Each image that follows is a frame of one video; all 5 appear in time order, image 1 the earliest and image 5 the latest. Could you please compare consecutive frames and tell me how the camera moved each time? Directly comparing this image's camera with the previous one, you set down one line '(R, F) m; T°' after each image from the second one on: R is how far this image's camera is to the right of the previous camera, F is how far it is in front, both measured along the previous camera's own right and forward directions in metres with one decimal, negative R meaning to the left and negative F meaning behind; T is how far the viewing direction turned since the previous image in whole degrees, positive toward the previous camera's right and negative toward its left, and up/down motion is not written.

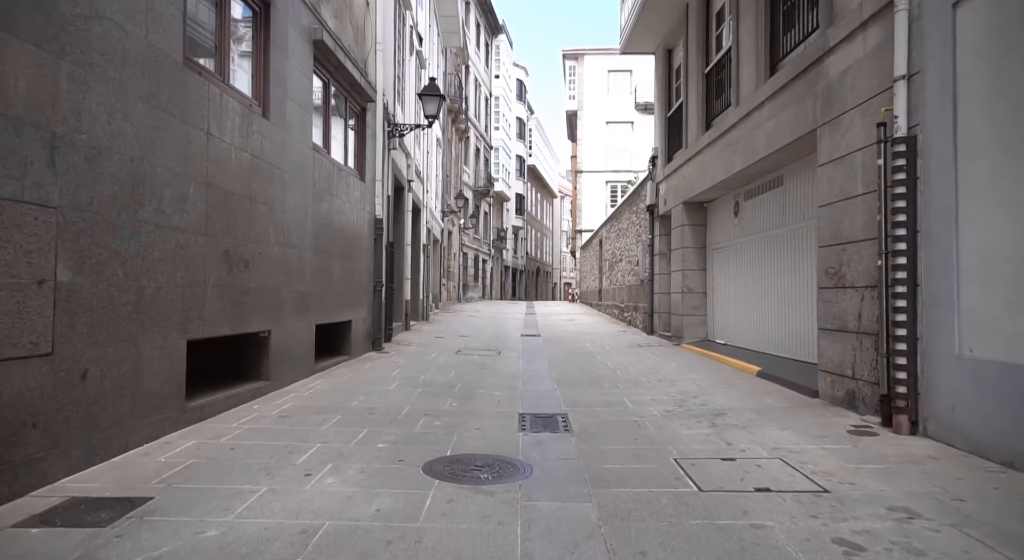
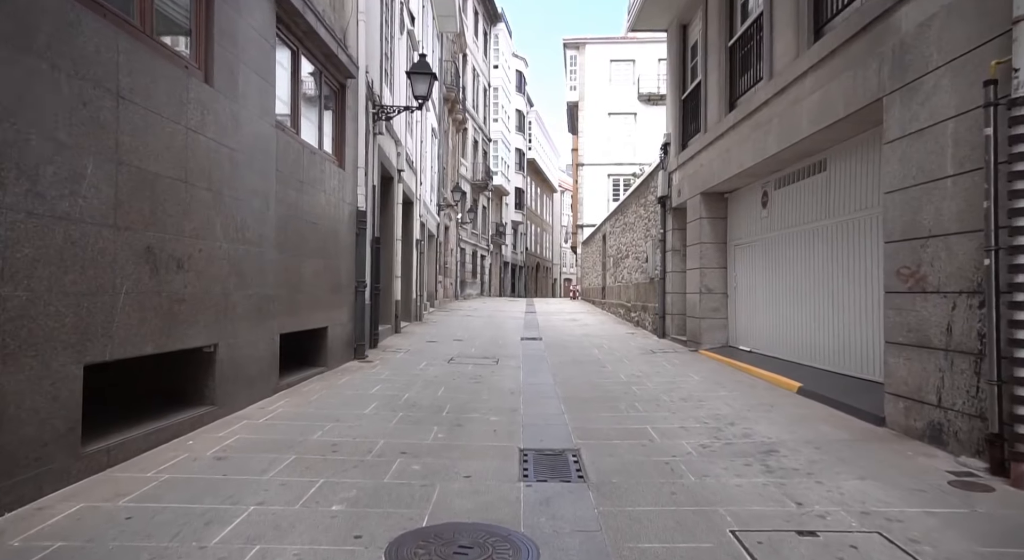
(0.0, +0.9) m; 0°
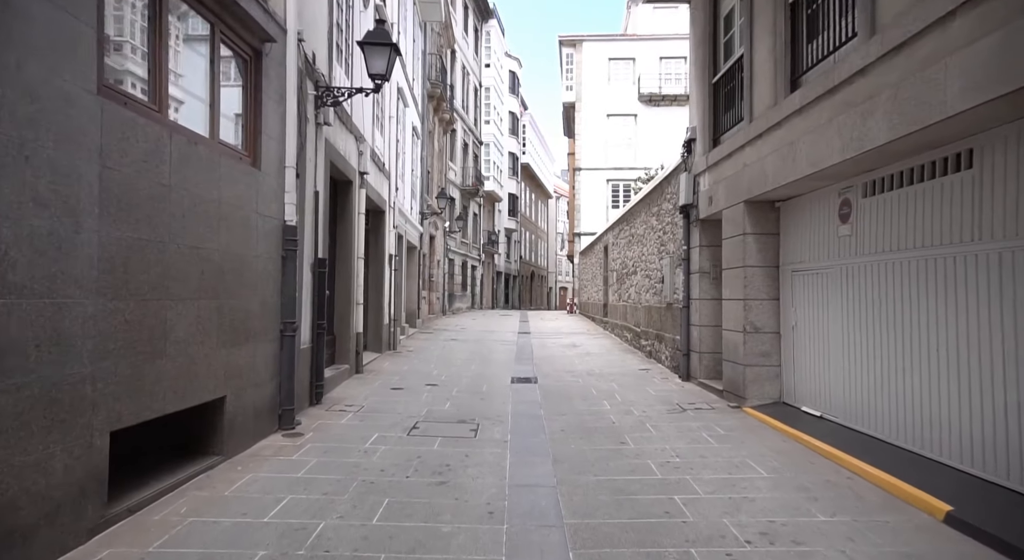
(+0.1, +2.0) m; +1°
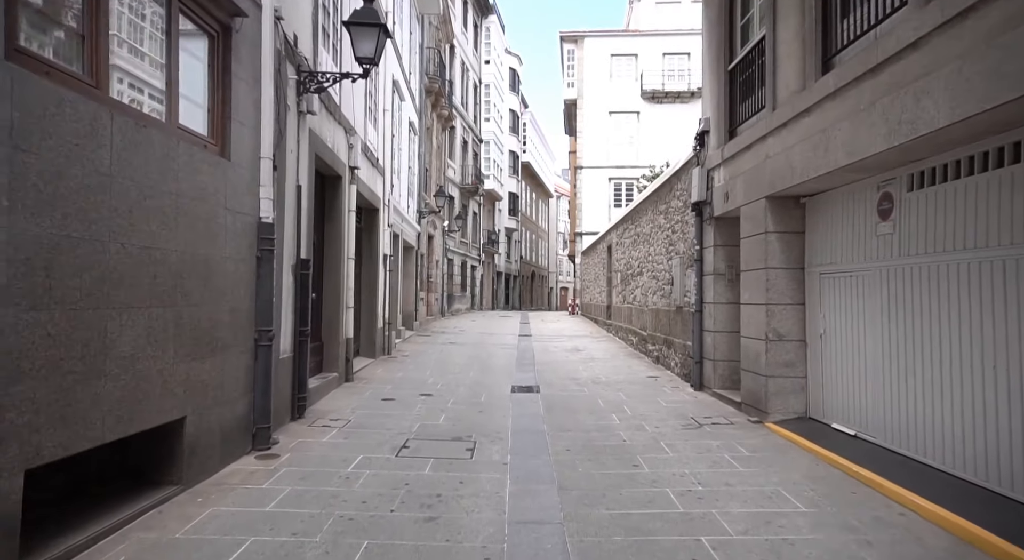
(0.0, +0.5) m; 0°
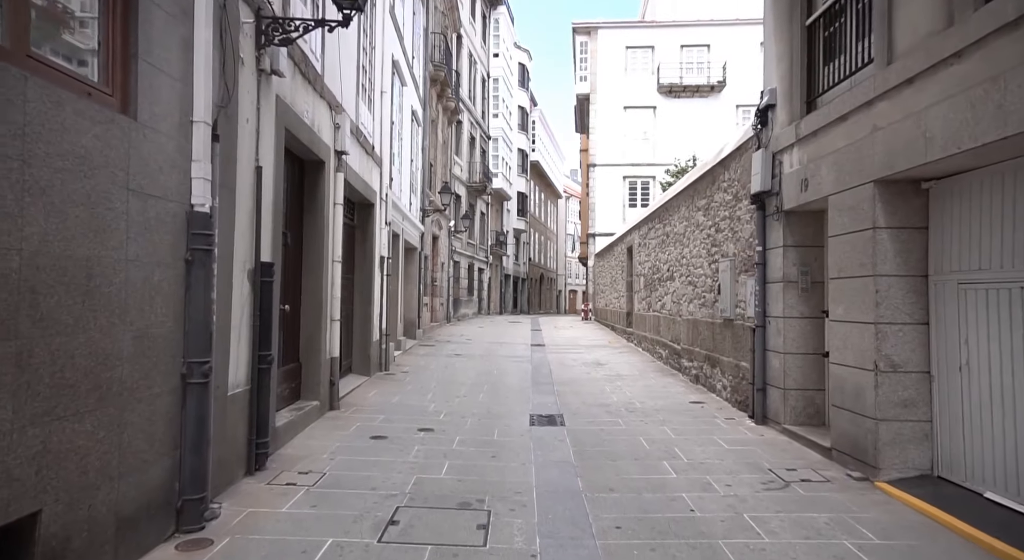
(-0.1, +1.4) m; -1°
